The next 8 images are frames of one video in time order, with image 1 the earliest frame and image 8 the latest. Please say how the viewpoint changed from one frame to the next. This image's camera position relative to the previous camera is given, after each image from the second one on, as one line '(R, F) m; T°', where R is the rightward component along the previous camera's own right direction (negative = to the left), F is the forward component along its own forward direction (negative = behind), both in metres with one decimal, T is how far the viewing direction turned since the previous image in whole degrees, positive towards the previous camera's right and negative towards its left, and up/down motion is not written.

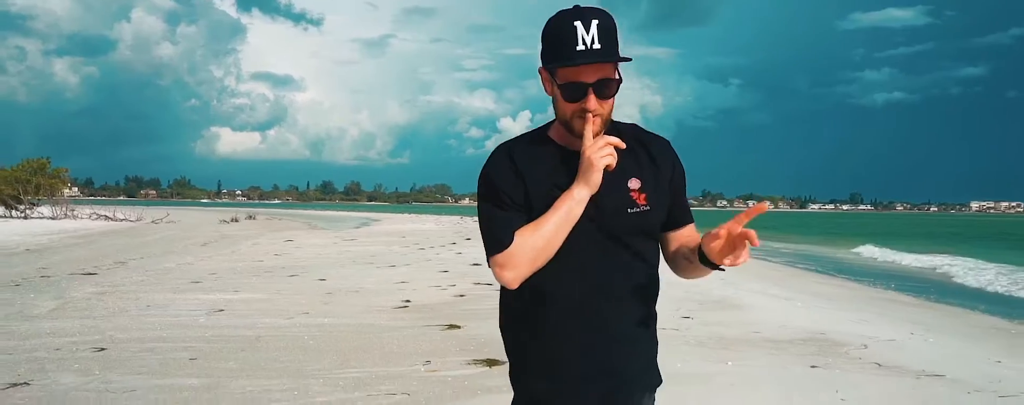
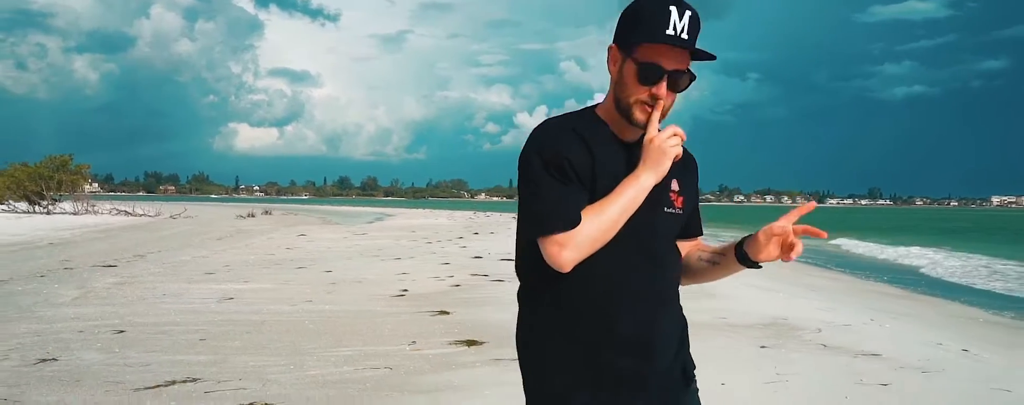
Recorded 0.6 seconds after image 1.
(+0.3, -0.5) m; -1°
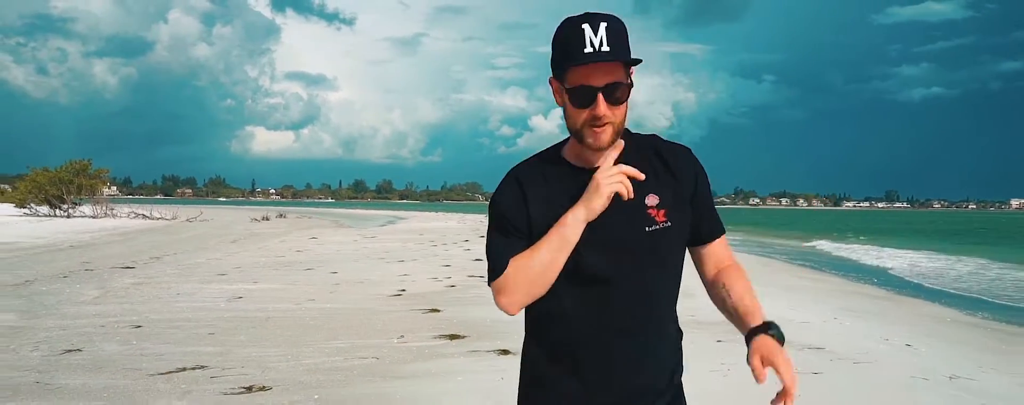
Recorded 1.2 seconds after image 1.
(+0.3, -0.6) m; -1°
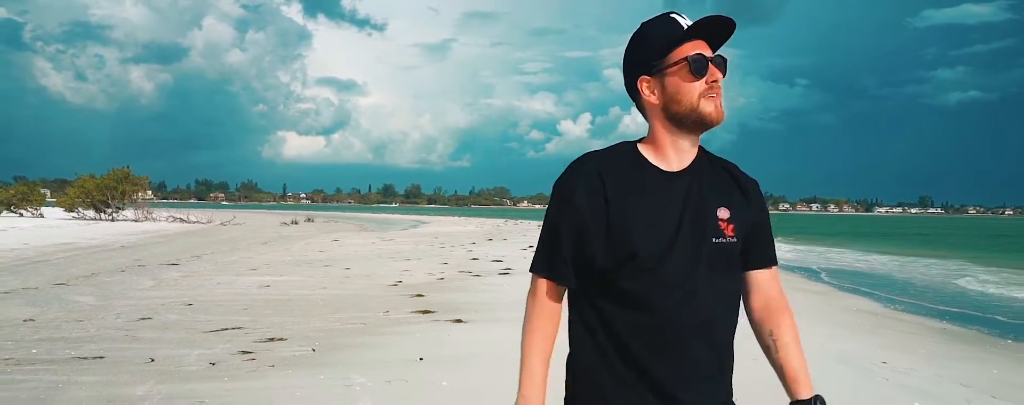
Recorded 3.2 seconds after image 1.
(+0.7, -2.1) m; -2°
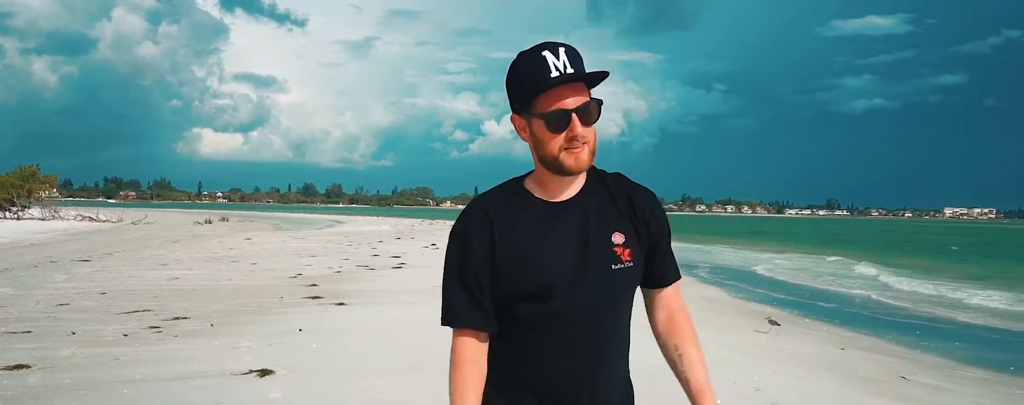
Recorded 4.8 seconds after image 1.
(+0.5, -1.6) m; +5°
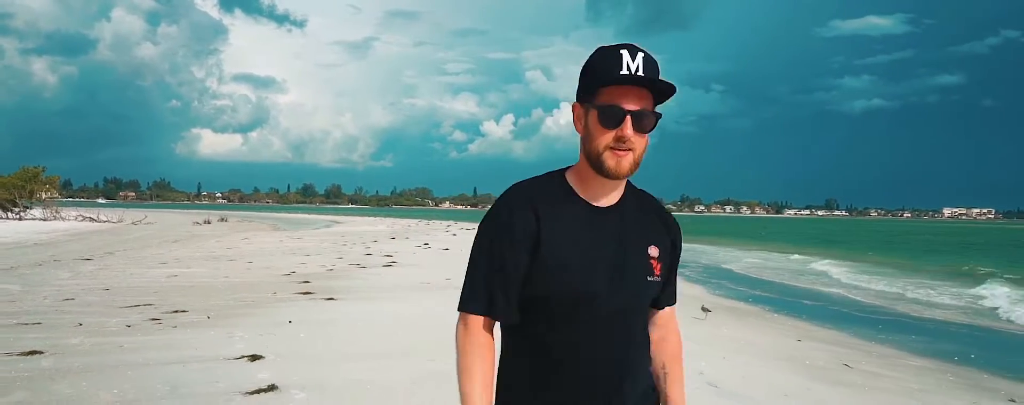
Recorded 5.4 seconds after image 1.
(+0.2, -0.6) m; 0°
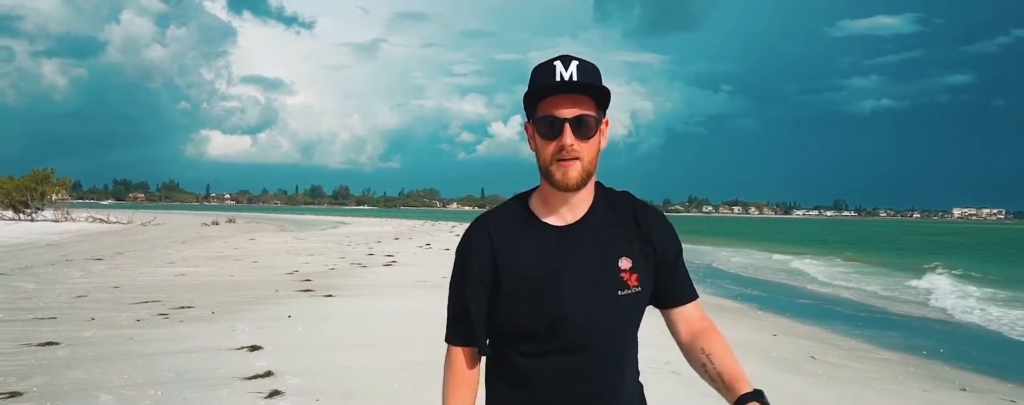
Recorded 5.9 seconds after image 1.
(+0.2, -0.5) m; -1°
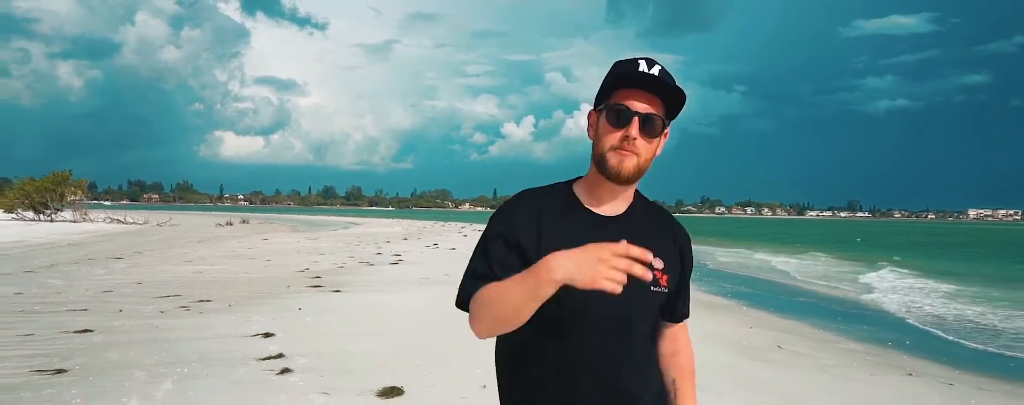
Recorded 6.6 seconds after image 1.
(+0.2, -0.7) m; -1°
